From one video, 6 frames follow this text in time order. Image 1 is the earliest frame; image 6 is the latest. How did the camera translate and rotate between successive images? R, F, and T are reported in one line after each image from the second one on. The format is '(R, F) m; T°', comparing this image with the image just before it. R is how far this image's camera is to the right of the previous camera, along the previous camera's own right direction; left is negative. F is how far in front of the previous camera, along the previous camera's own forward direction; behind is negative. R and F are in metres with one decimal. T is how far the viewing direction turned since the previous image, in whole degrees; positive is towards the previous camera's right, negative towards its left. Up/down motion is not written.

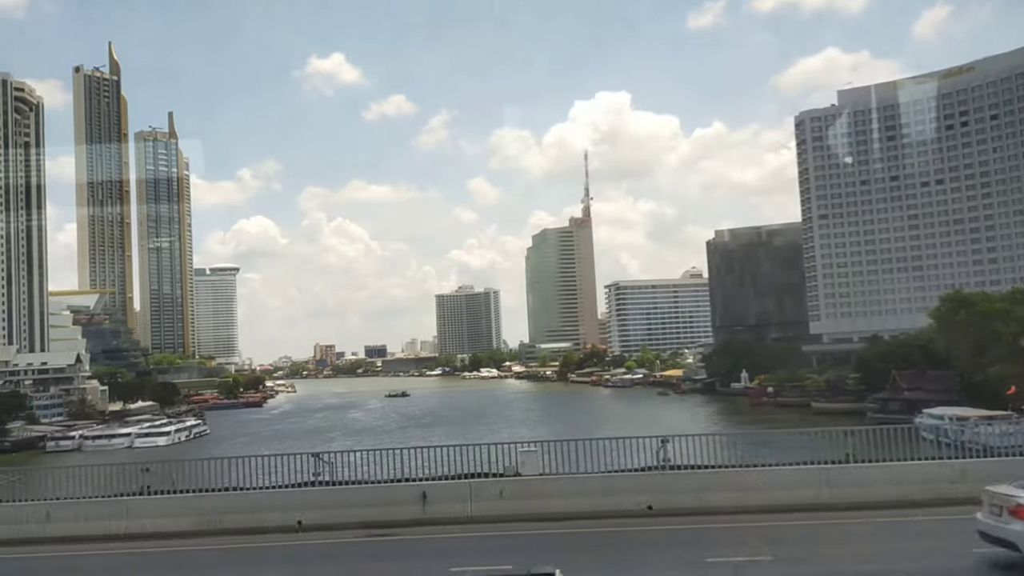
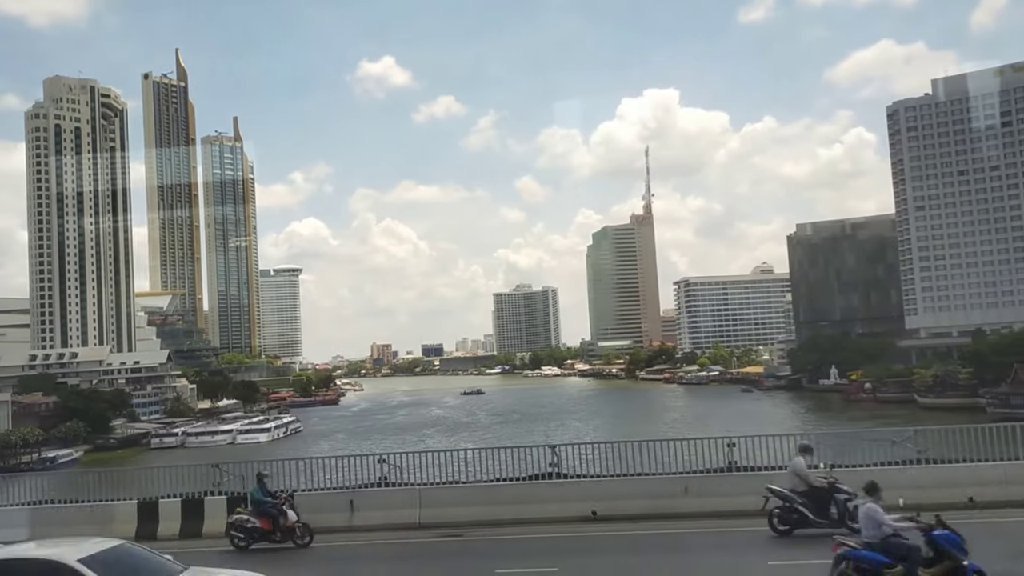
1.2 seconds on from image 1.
(-3.4, +0.1) m; -3°
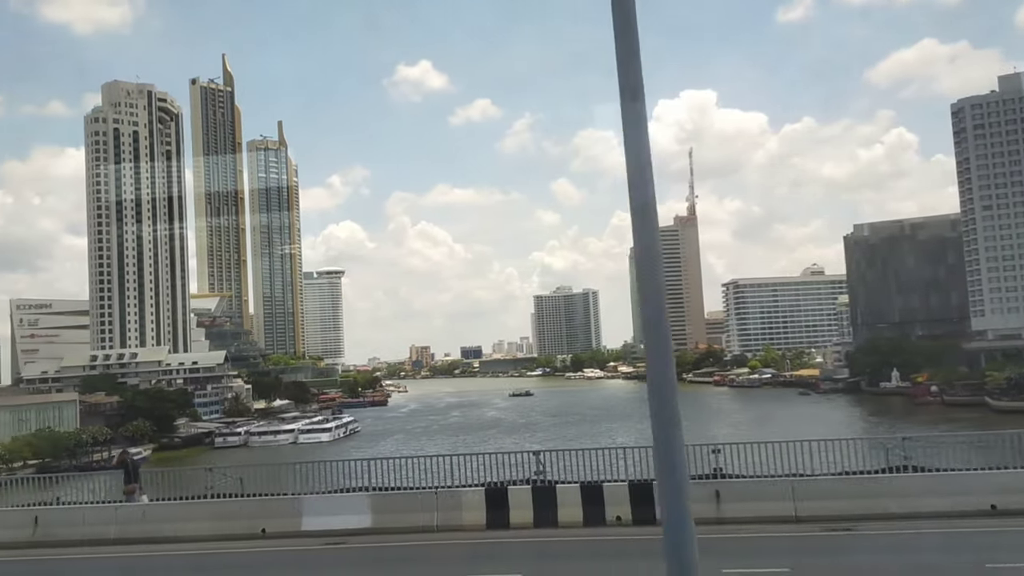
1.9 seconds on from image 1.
(-1.9, +0.2) m; -2°
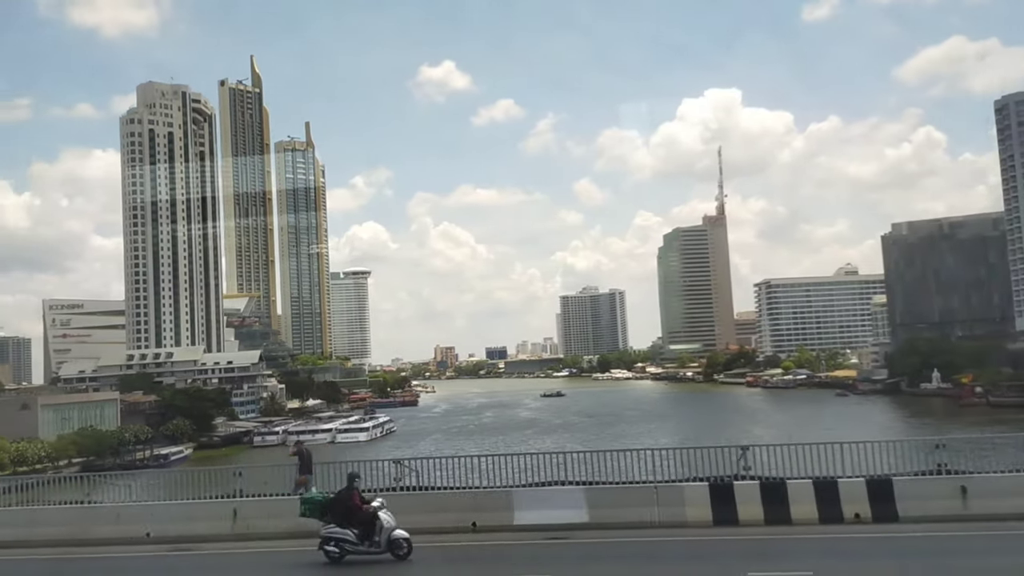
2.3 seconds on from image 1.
(-1.1, +0.3) m; -1°
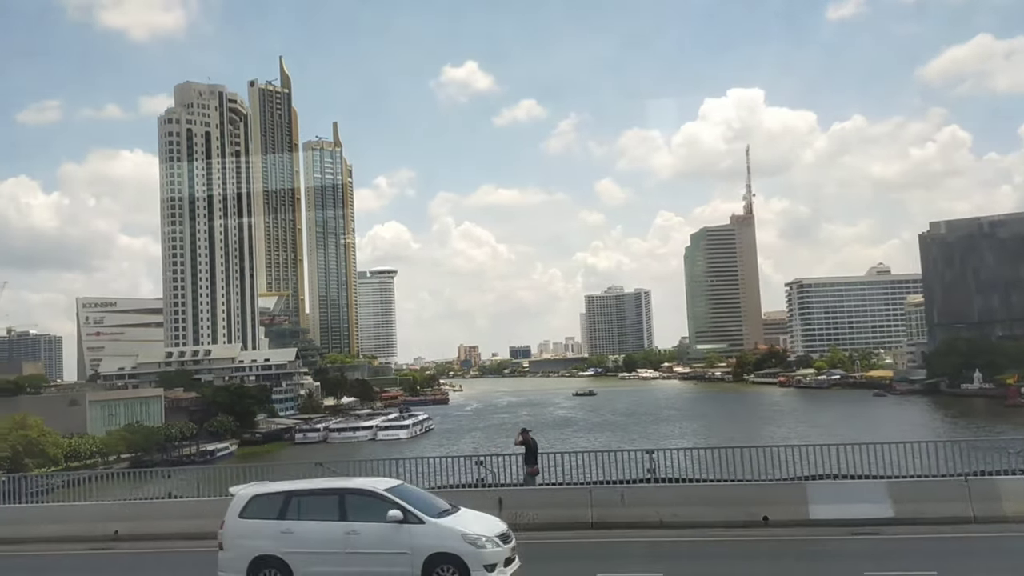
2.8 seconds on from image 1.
(-1.4, -0.1) m; -1°
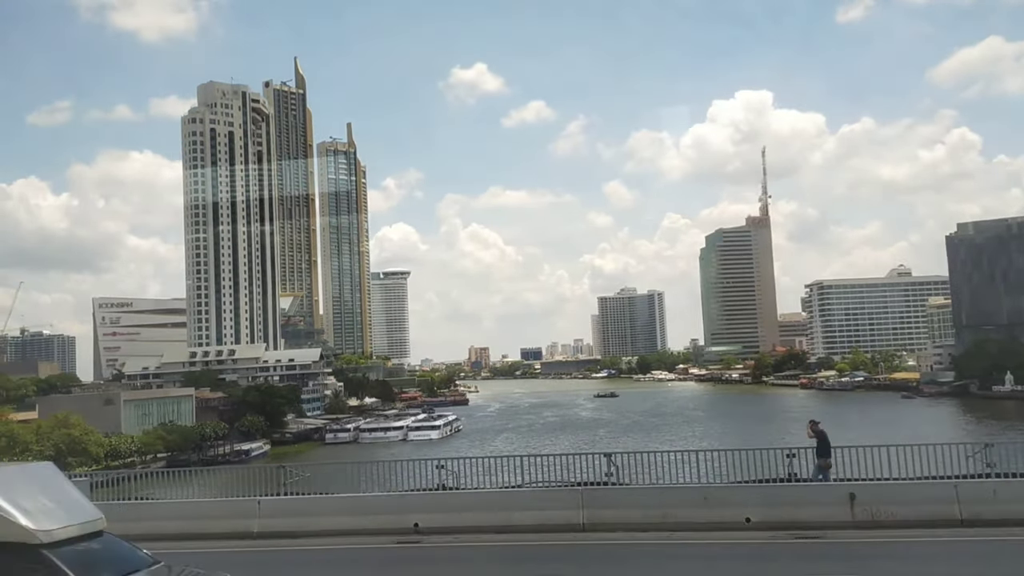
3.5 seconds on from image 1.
(-1.9, +0.3) m; 0°
